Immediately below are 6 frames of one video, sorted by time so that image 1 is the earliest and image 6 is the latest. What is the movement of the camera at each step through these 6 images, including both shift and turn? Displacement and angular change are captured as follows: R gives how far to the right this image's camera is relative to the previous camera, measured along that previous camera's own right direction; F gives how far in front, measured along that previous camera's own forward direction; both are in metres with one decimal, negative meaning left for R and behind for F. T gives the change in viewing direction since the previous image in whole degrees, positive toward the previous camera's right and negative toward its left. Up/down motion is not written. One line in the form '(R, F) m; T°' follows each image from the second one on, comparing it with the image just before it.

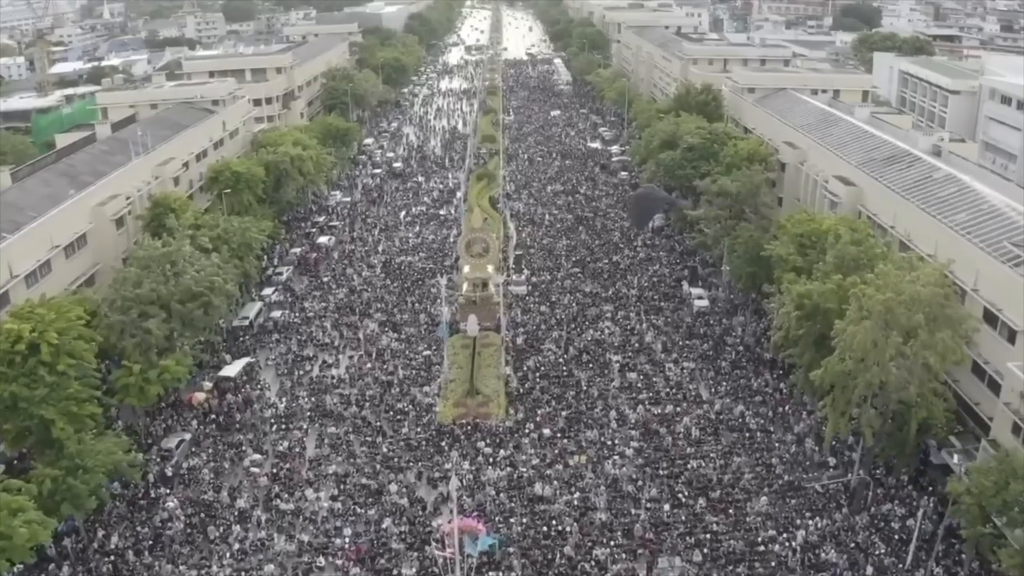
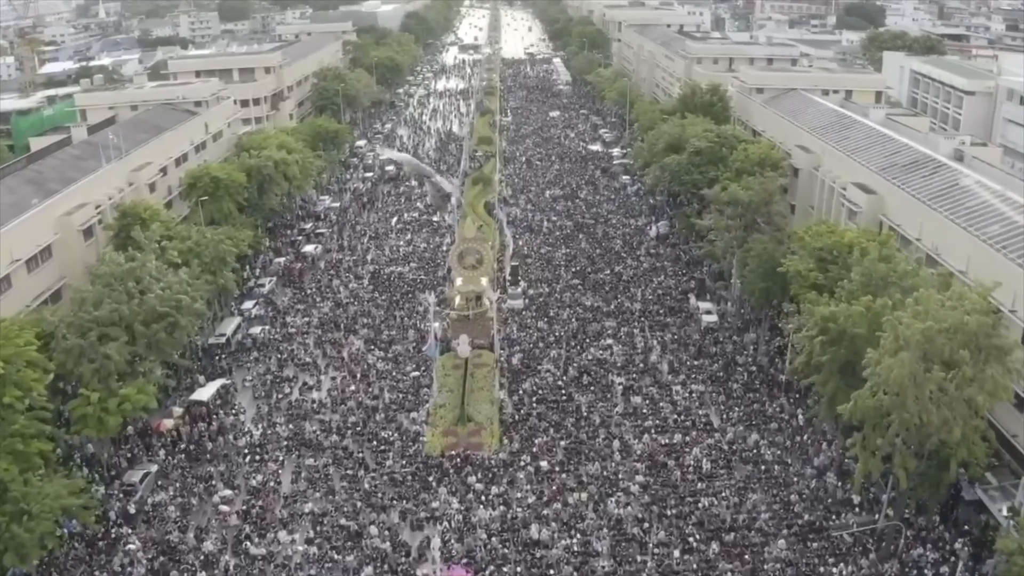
(+0.2, +2.8) m; 0°
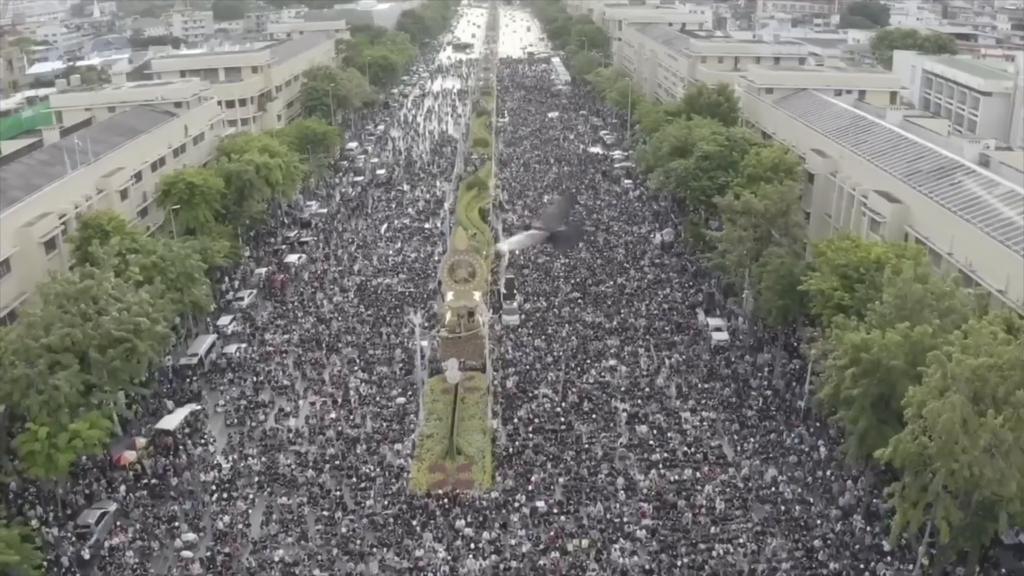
(+0.2, +2.9) m; 0°
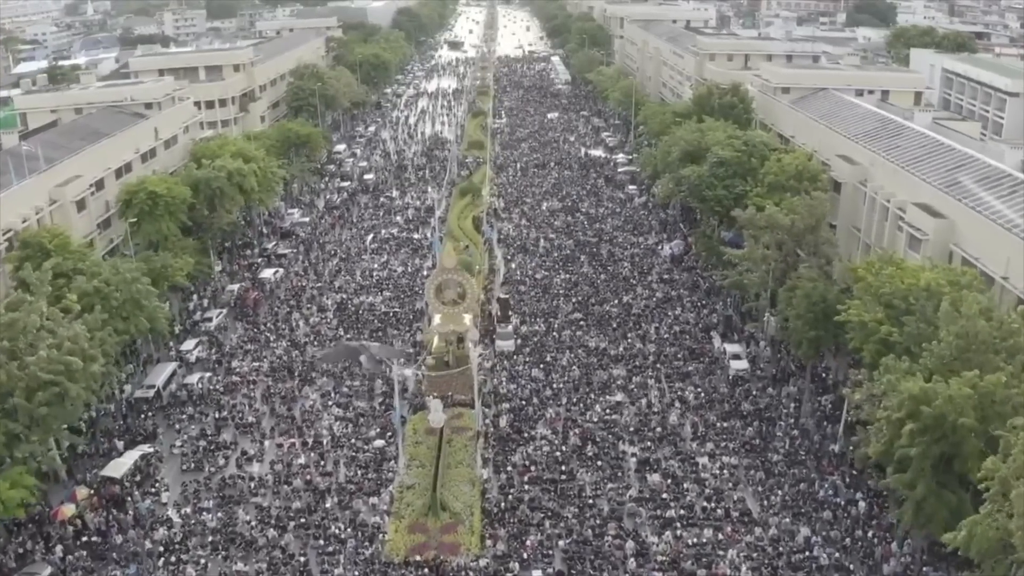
(+0.2, +4.0) m; 0°
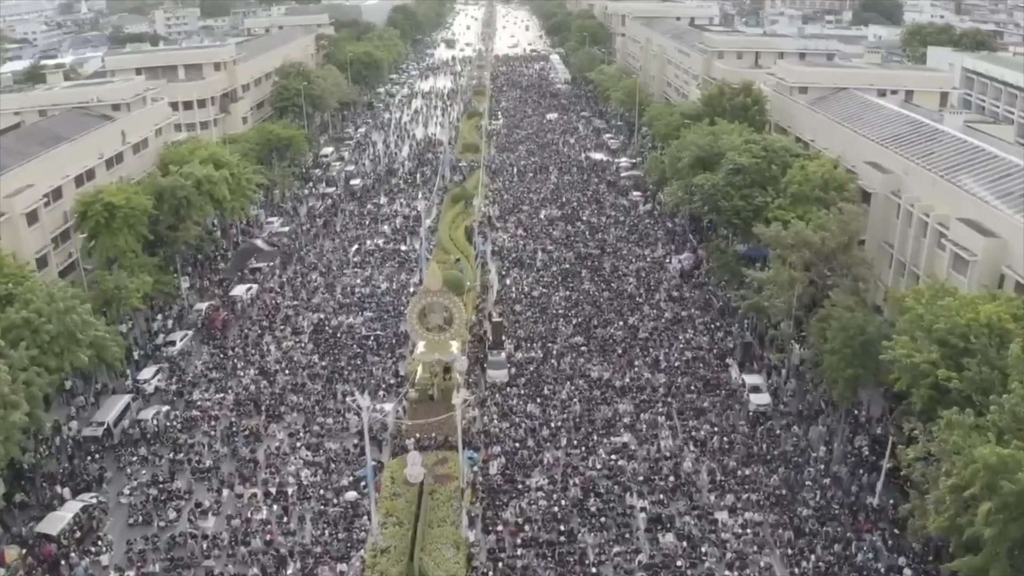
(+0.3, +3.7) m; 0°
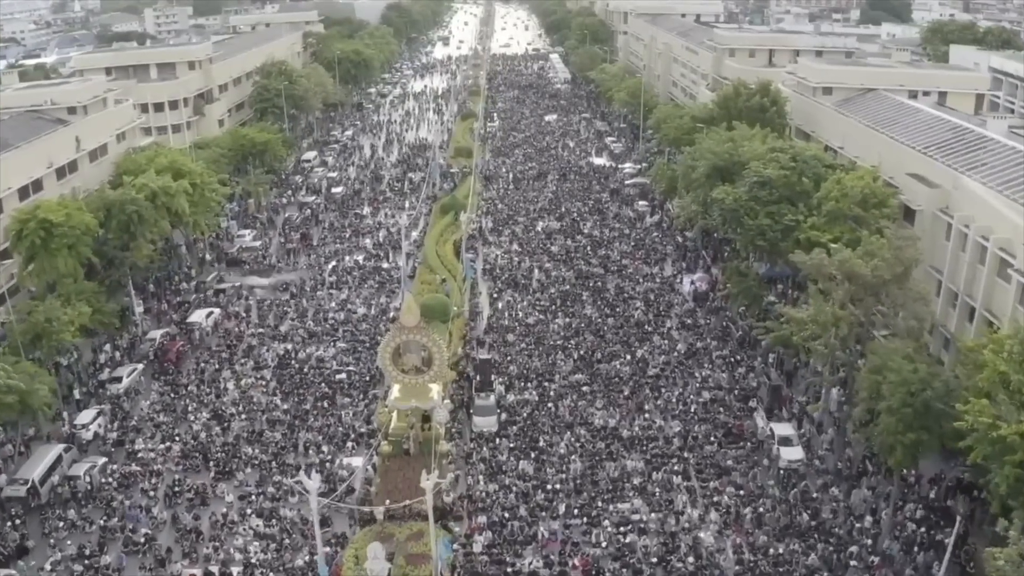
(+0.3, +4.3) m; 0°
